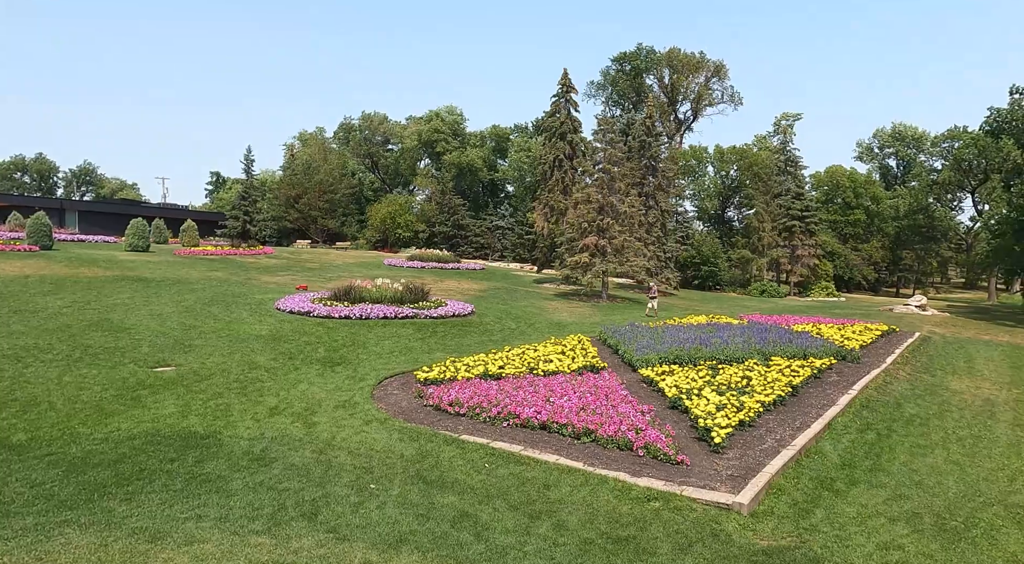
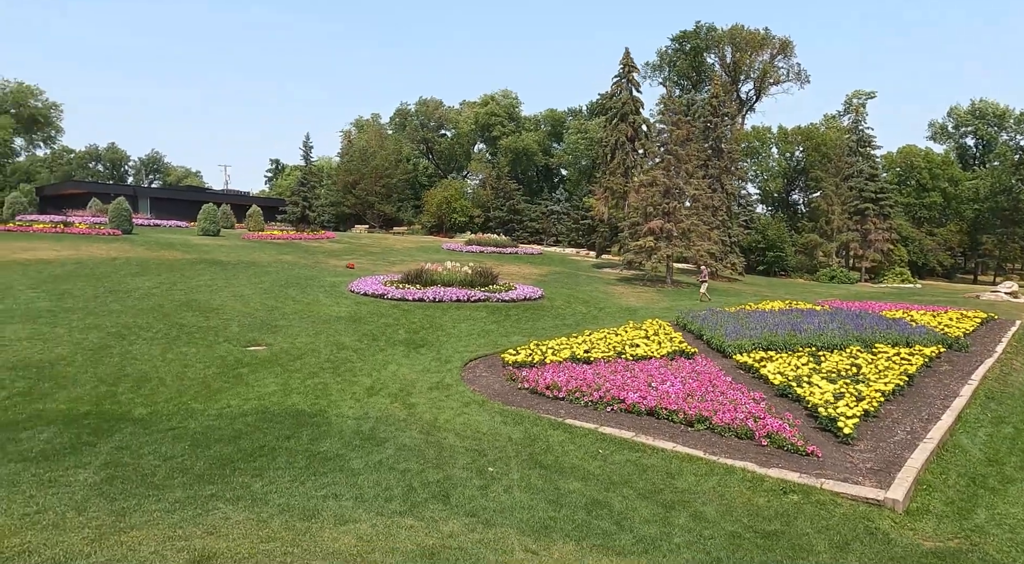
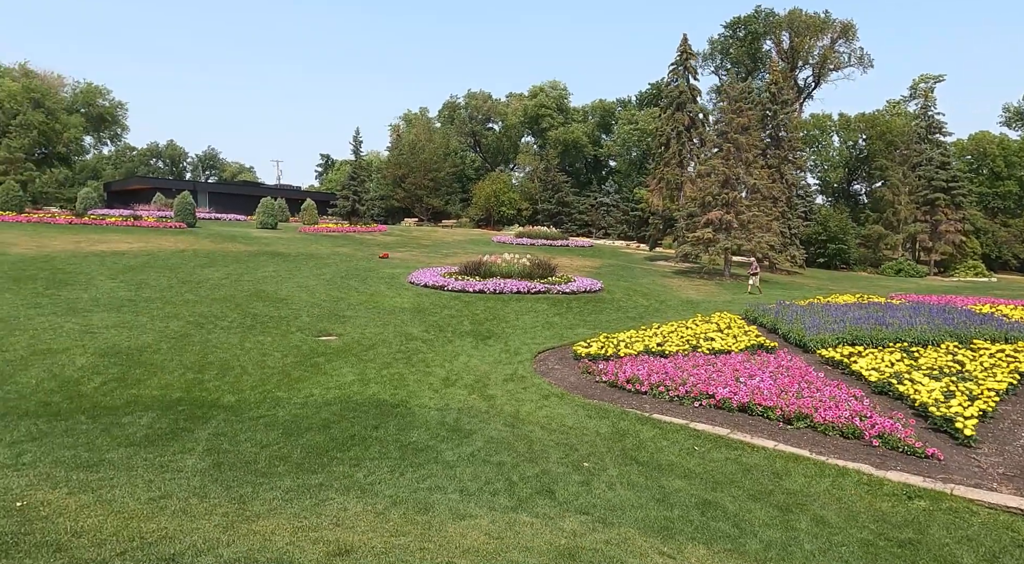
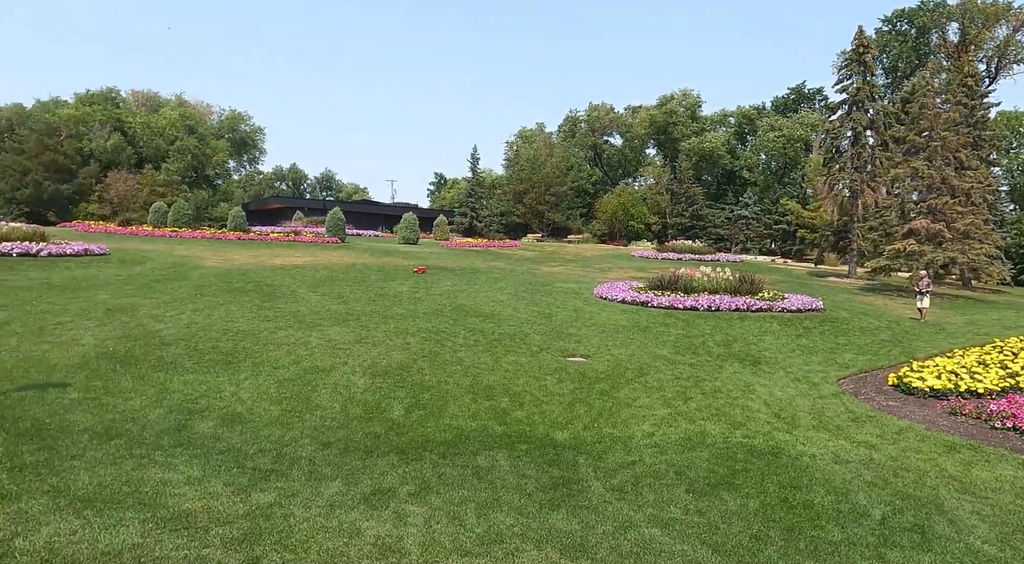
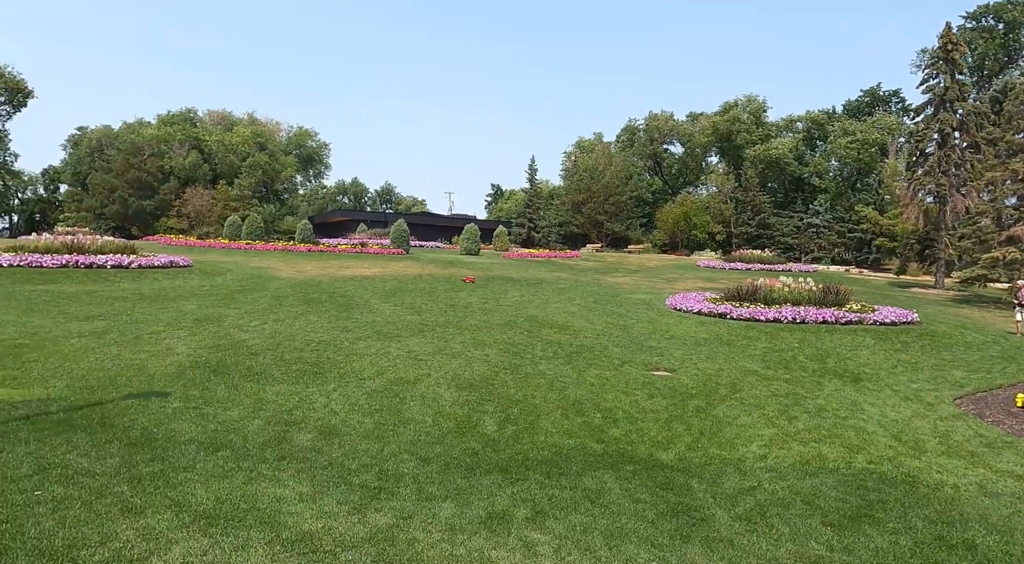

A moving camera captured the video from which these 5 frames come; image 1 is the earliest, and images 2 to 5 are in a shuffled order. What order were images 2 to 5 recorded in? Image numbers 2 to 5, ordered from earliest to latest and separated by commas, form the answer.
2, 3, 4, 5
